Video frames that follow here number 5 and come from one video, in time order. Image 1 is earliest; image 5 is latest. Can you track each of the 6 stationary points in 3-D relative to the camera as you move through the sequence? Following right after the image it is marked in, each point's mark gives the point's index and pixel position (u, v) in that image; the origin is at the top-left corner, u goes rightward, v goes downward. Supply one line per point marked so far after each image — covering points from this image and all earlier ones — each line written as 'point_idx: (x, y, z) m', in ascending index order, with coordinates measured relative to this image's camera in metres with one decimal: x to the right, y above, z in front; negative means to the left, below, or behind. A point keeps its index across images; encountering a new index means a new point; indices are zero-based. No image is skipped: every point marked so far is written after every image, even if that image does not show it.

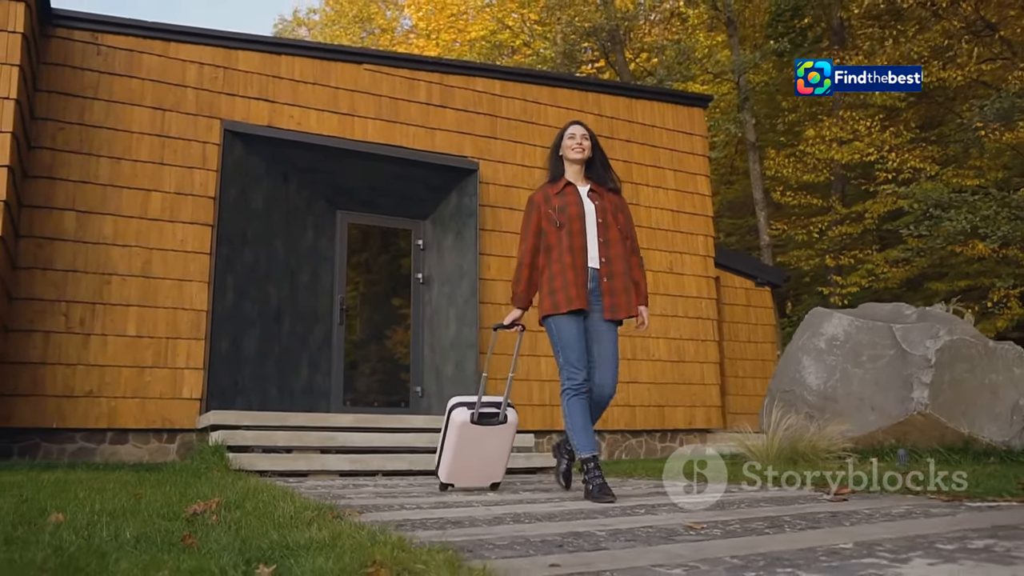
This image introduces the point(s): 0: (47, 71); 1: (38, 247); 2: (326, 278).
0: (-3.4, +1.6, +6.5) m
1: (-3.4, +0.3, +6.3) m
2: (-1.6, +0.1, +7.8) m
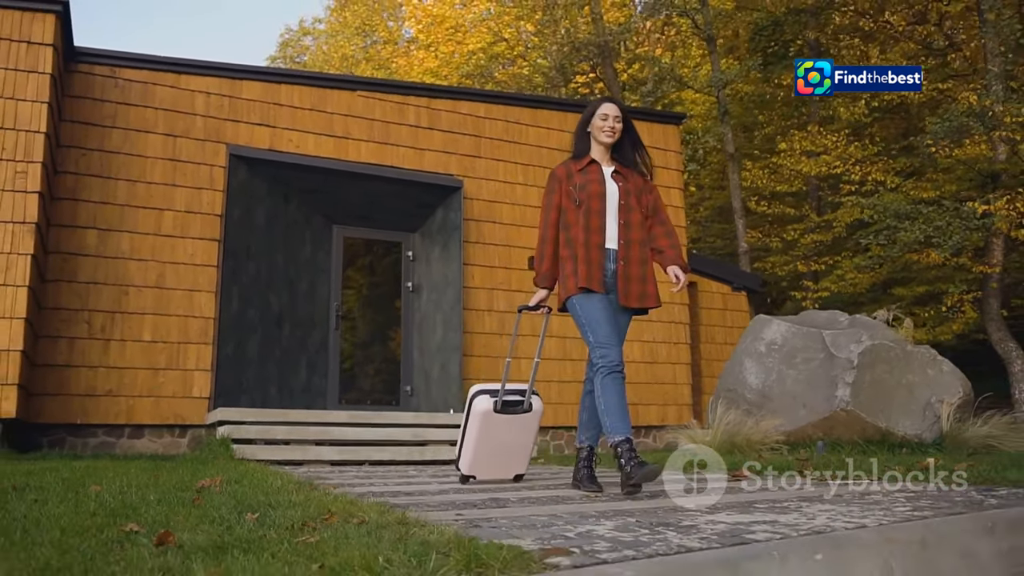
0: (-3.6, +1.5, +7.3) m
1: (-3.6, +0.2, +7.0) m
2: (-1.8, 0.0, +8.6) m
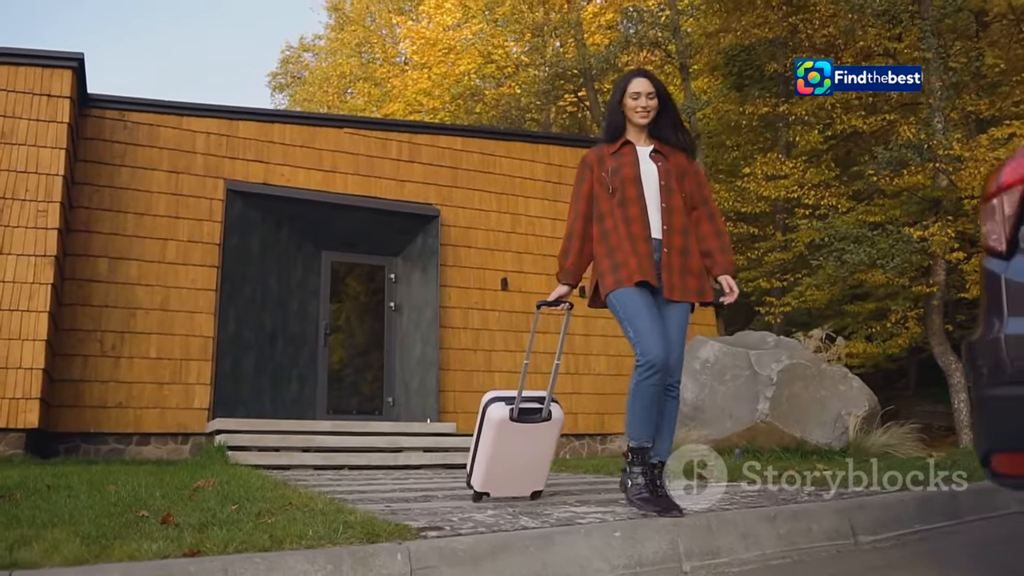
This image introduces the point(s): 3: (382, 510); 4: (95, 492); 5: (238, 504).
0: (-3.9, +1.3, +8.2) m
1: (-3.9, 0.0, +7.9) m
2: (-2.1, -0.2, +9.5) m
3: (-0.5, -0.8, +3.3) m
4: (-1.9, -0.9, +4.1) m
5: (-1.1, -0.8, +3.5) m
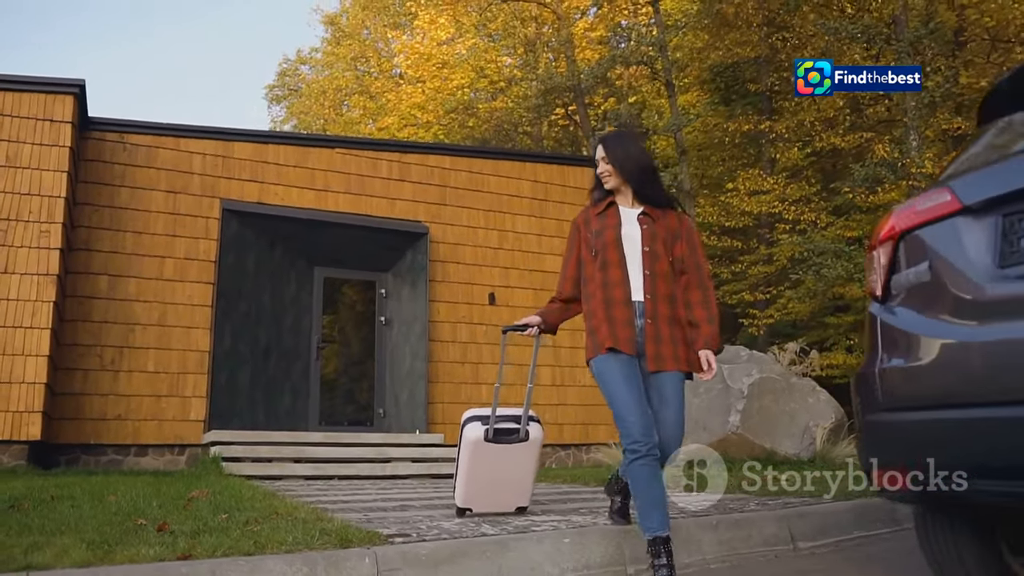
0: (-4.1, +1.2, +8.5) m
1: (-4.0, -0.1, +8.2) m
2: (-2.3, -0.4, +9.8) m
3: (-0.6, -1.0, +3.6) m
4: (-2.1, -1.1, +4.4) m
5: (-1.2, -1.0, +3.8) m
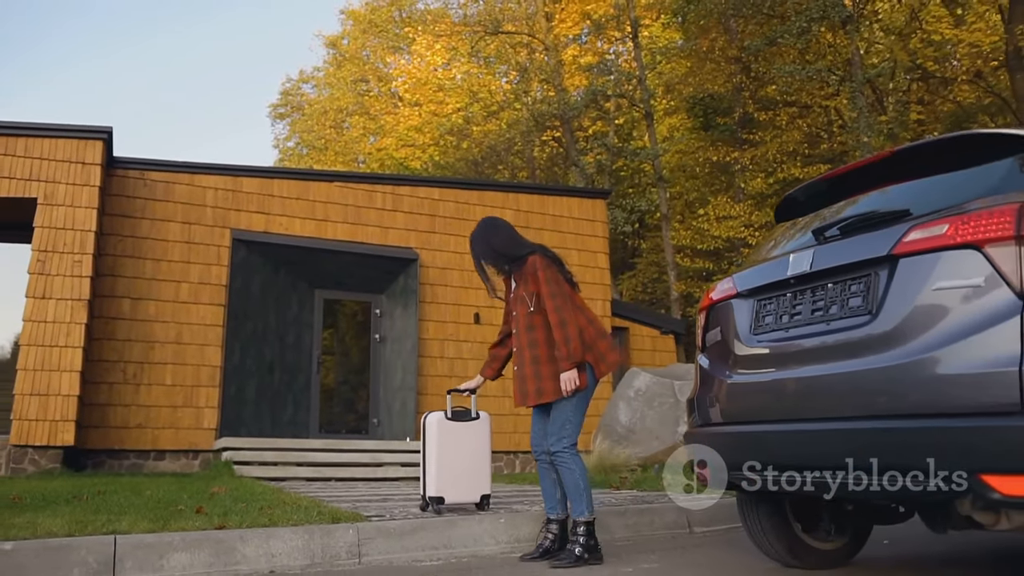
0: (-4.3, +0.9, +9.6) m
1: (-4.3, -0.4, +9.3) m
2: (-2.5, -0.6, +10.8) m
3: (-0.9, -1.2, +4.7) m
4: (-2.3, -1.3, +5.4) m
5: (-1.4, -1.2, +4.8) m
